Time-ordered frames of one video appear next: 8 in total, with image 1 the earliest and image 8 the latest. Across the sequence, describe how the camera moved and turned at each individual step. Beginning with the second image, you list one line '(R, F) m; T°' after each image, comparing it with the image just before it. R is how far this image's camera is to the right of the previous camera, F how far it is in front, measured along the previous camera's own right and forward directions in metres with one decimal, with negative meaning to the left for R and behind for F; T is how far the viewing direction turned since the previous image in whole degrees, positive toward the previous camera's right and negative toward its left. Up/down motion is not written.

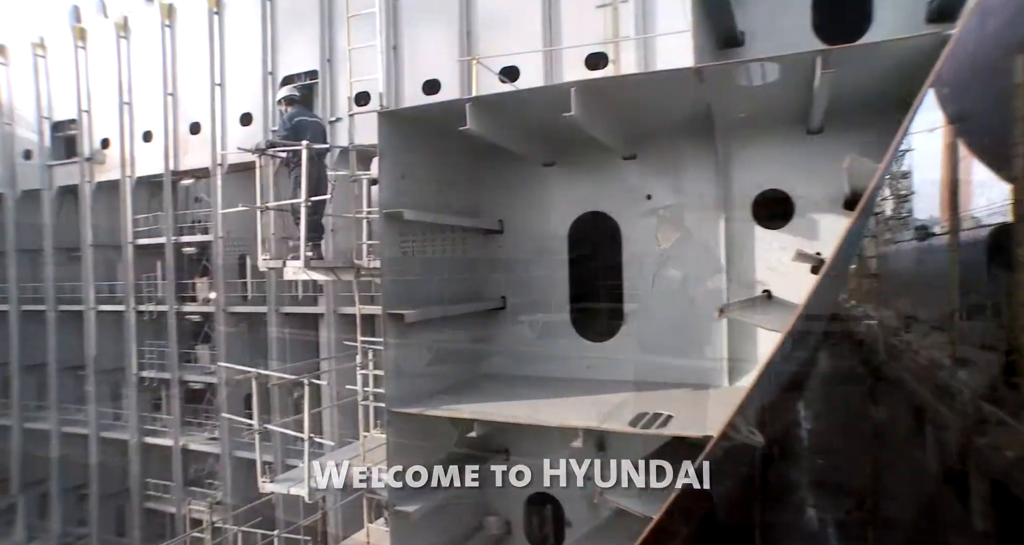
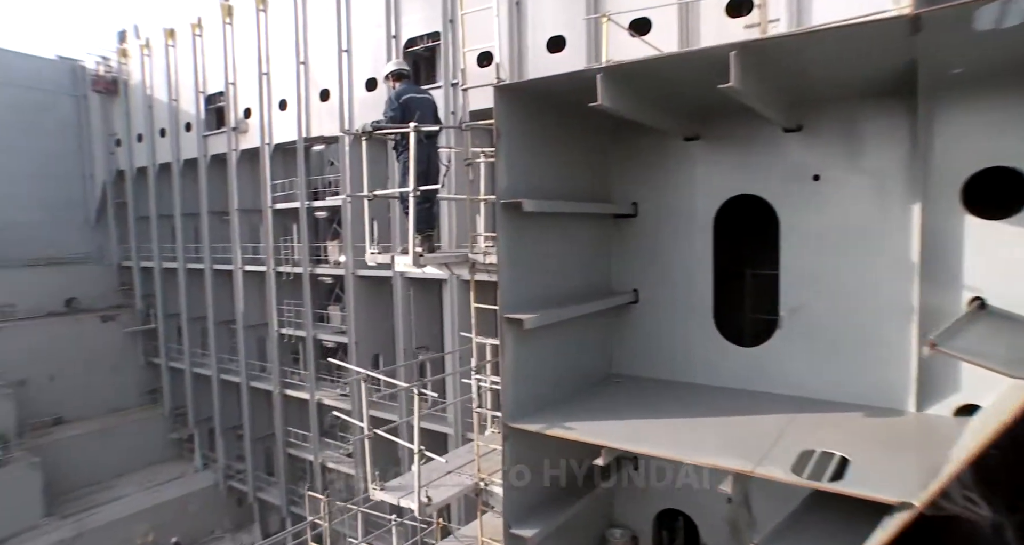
(0.0, +0.3) m; -11°
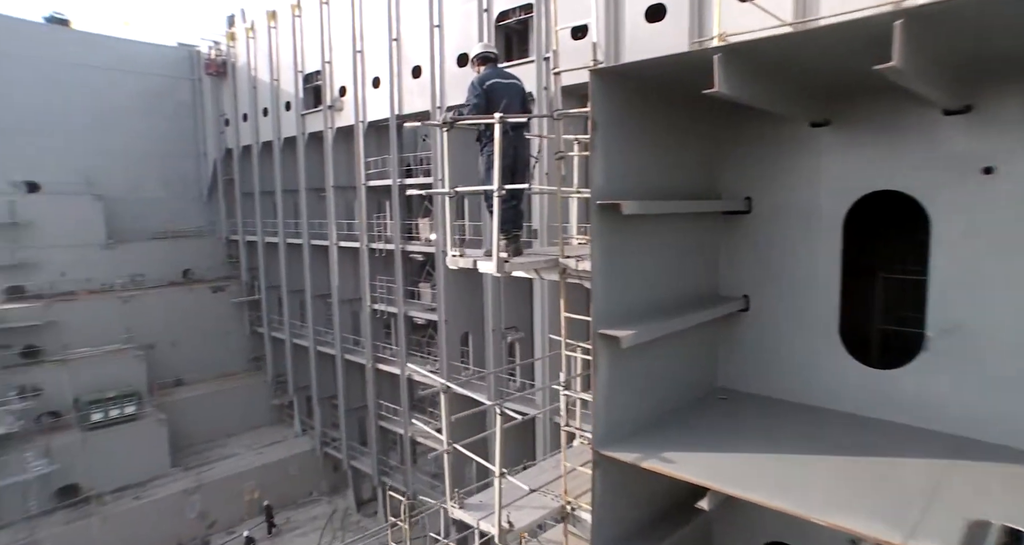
(0.0, +0.2) m; -8°
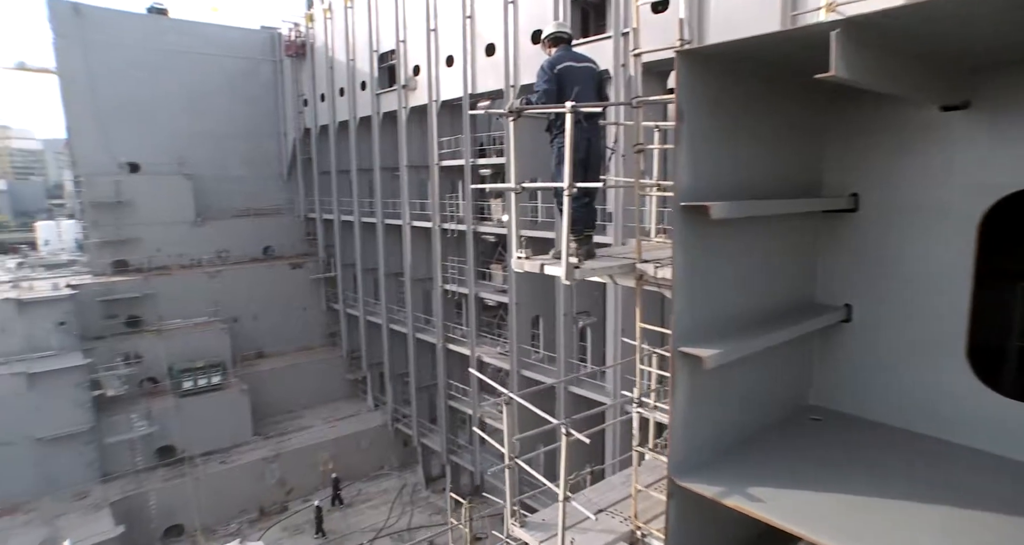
(0.0, +0.2) m; -7°
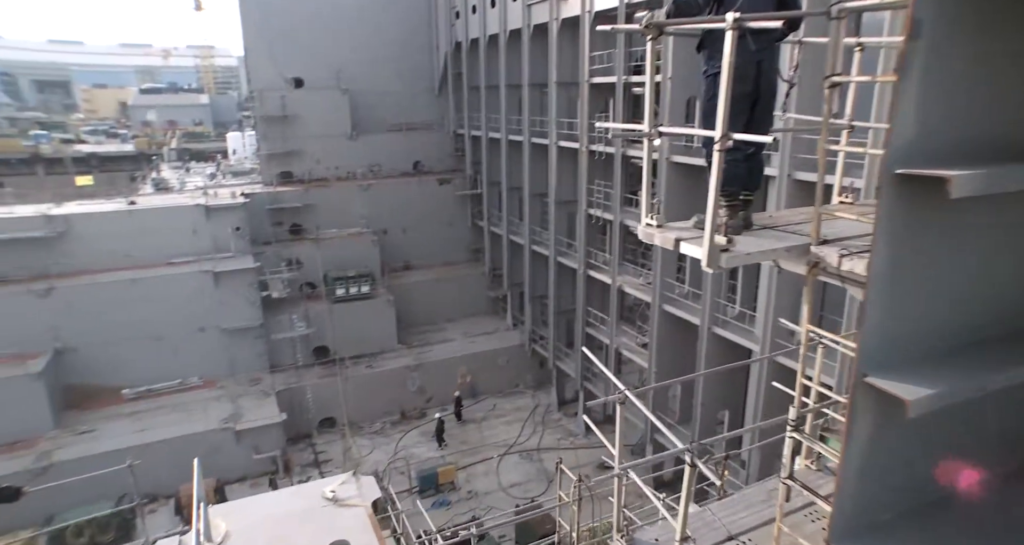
(+0.1, +0.4) m; -13°
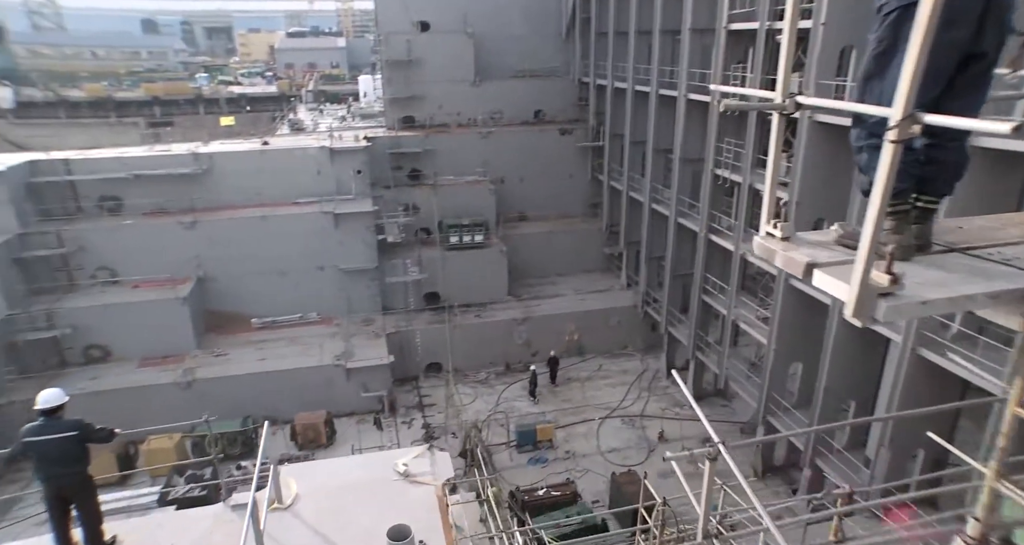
(+0.1, +0.3) m; -11°
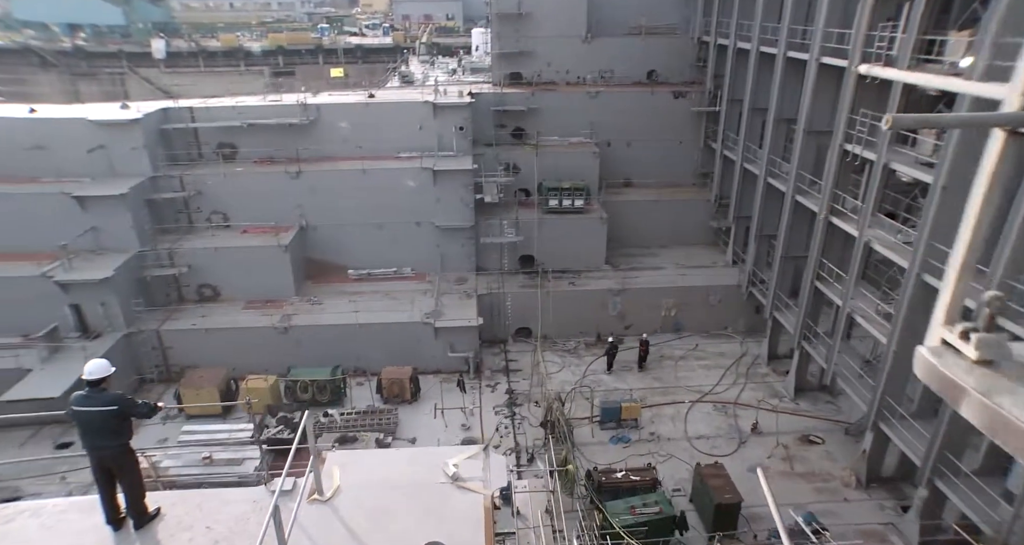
(+0.1, +0.3) m; -9°
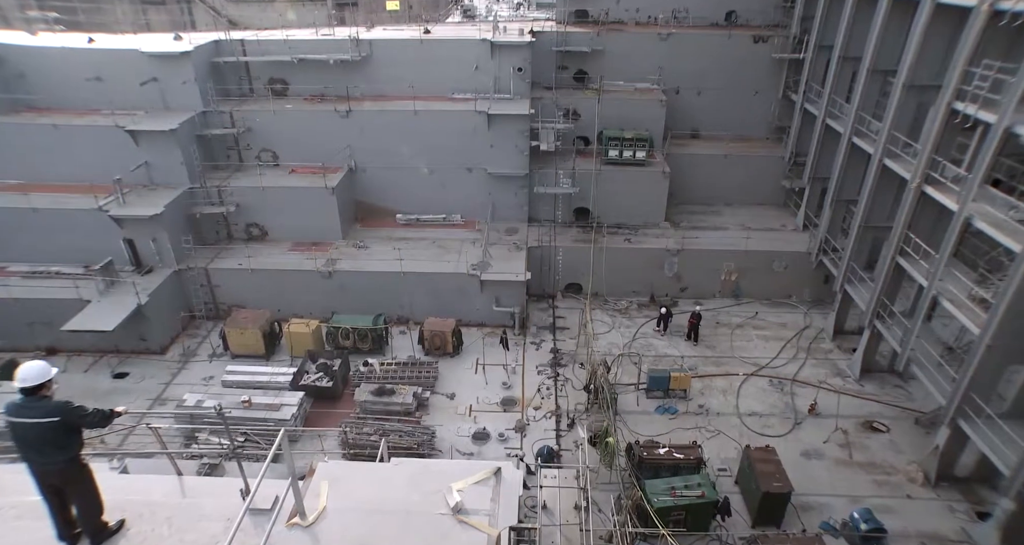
(+0.1, +0.4) m; -5°
